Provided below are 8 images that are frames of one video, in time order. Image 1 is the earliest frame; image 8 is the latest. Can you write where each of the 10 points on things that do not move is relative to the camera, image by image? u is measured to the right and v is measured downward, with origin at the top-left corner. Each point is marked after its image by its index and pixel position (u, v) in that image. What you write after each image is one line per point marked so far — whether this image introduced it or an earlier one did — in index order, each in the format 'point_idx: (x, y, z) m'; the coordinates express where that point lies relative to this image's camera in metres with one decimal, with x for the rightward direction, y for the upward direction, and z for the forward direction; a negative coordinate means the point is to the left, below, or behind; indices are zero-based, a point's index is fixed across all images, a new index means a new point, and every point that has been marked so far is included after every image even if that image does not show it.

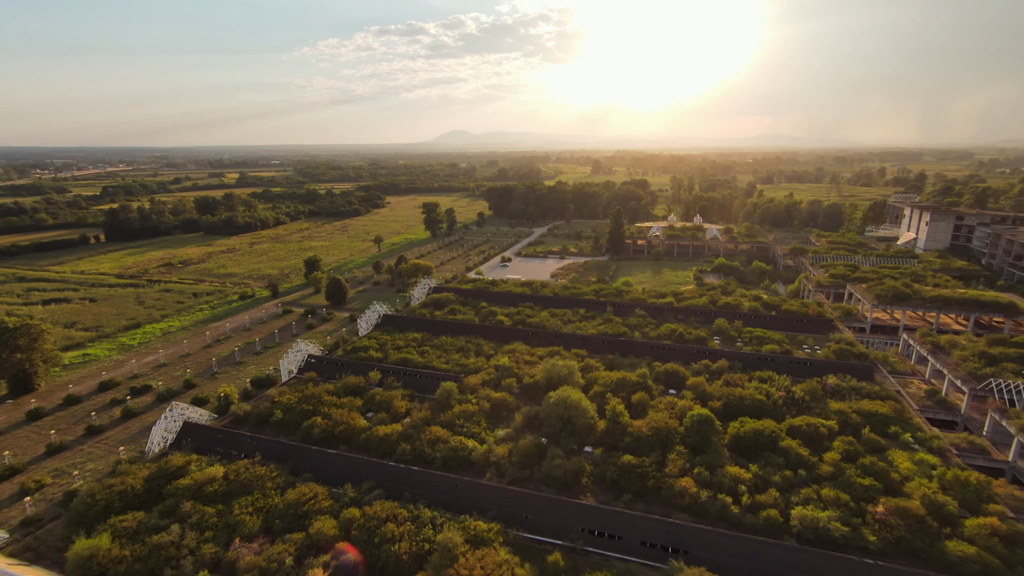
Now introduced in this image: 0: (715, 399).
0: (+6.4, -3.5, +16.0) m
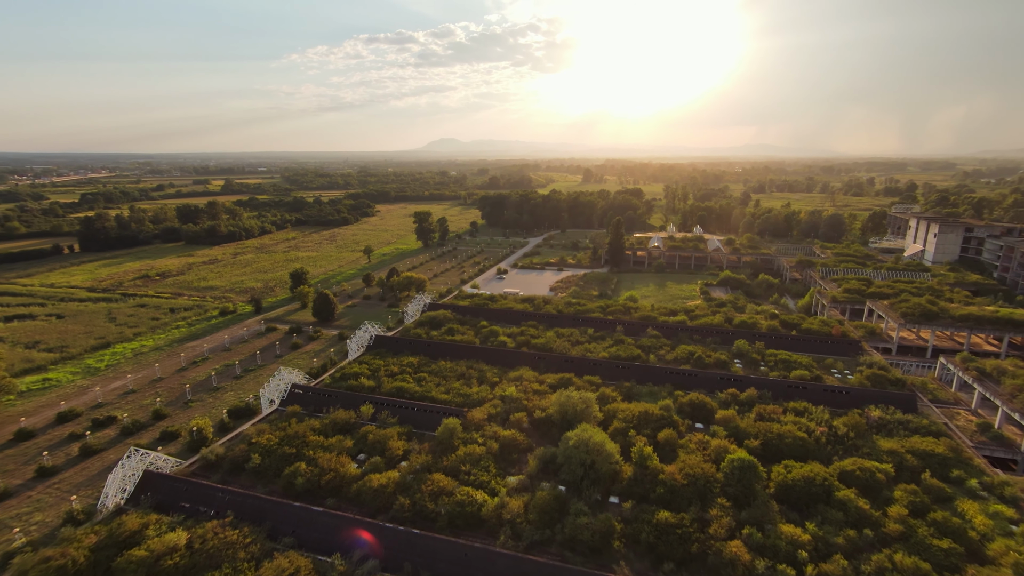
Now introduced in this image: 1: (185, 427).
0: (+6.7, -4.2, +14.3) m
1: (-12.2, -5.1, +19.1) m
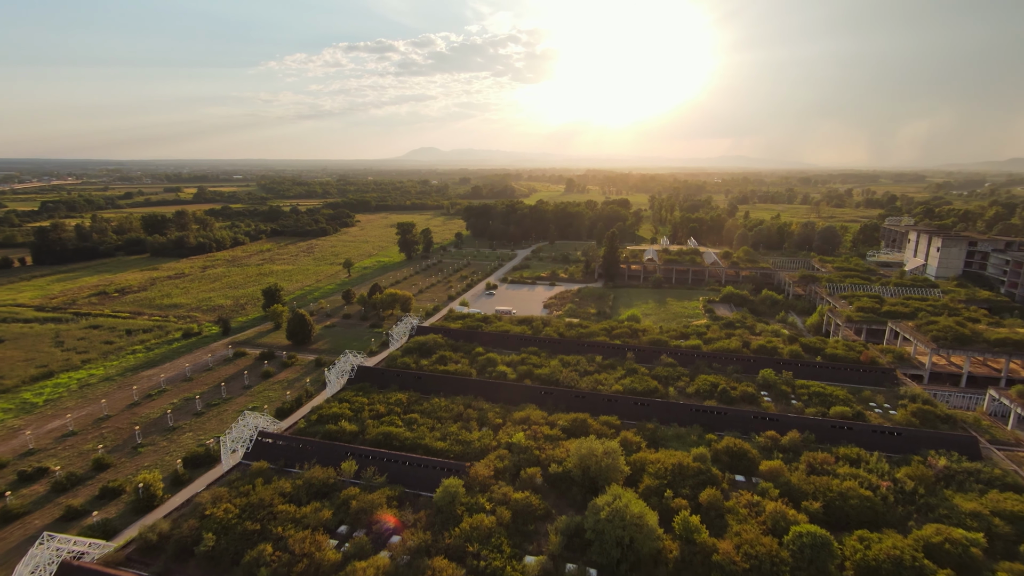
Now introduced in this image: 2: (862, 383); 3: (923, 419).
0: (+7.0, -5.0, +12.1) m
1: (-12.0, -6.0, +16.1) m
2: (+13.2, -3.6, +19.4) m
3: (+13.2, -4.2, +16.5) m
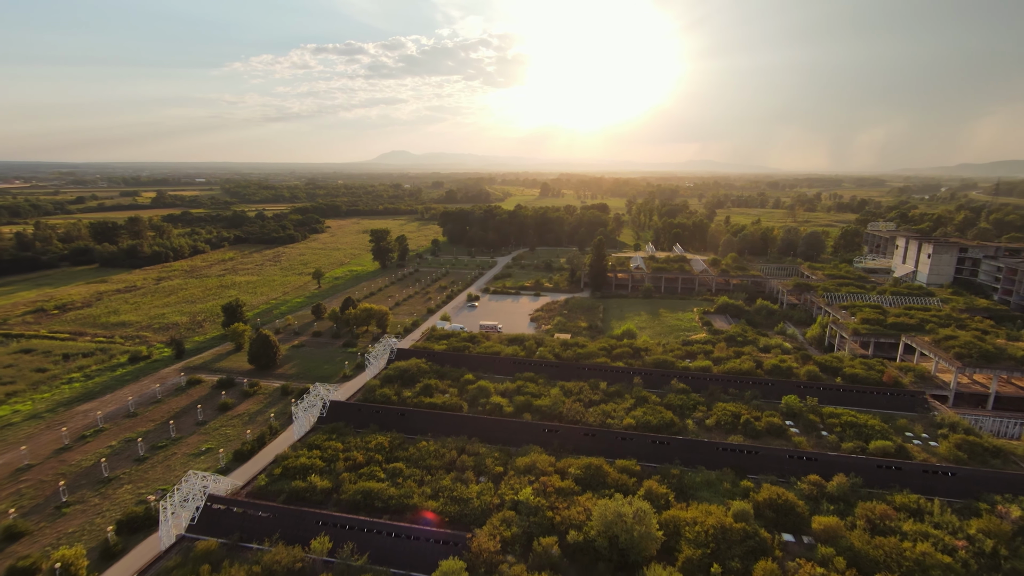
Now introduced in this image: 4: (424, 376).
0: (+7.3, -5.5, +10.1) m
1: (-11.9, -6.8, +13.1) m
2: (+13.1, -4.2, +17.8) m
3: (+13.2, -4.8, +14.8) m
4: (-3.4, -3.4, +19.7) m
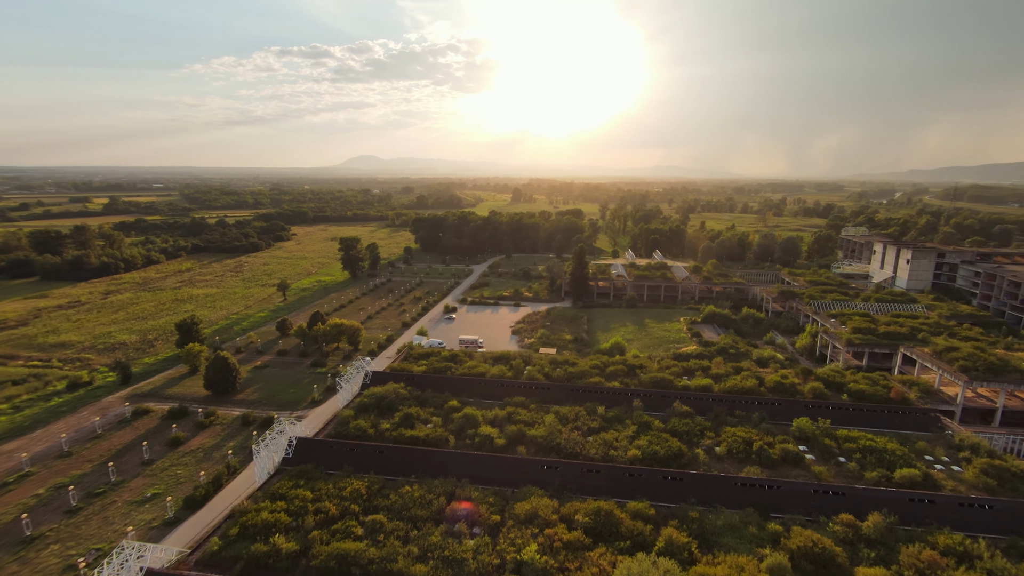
0: (+7.4, -5.9, +8.8) m
1: (-11.9, -7.5, +10.7) m
2: (+12.8, -4.6, +16.8) m
3: (+13.1, -5.1, +13.8) m
4: (-3.7, -4.0, +17.8) m
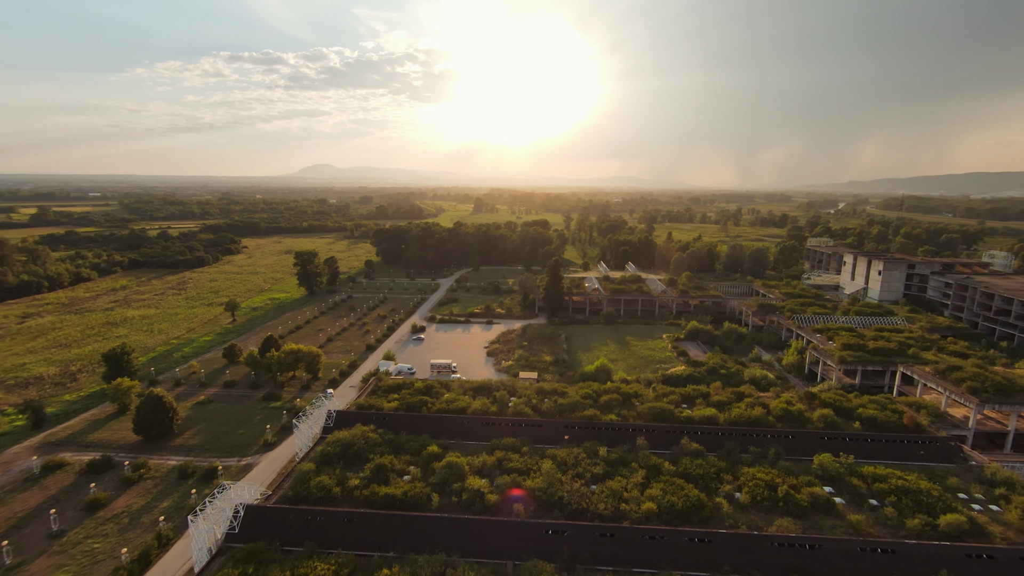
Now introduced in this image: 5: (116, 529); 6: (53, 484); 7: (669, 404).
0: (+7.8, -6.5, +7.1) m
1: (-11.6, -8.3, +7.5) m
2: (+12.5, -5.2, +15.5) m
3: (+13.0, -5.7, +12.6) m
4: (-4.1, -4.8, +15.2) m
5: (-11.4, -6.9, +14.8) m
6: (-15.2, -6.5, +17.0) m
7: (+5.8, -4.3, +18.9) m
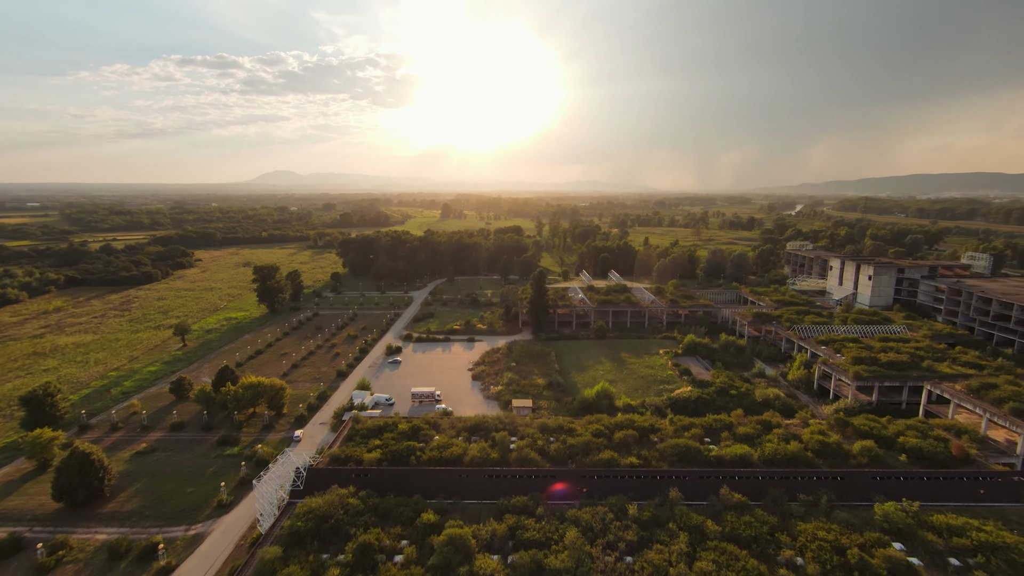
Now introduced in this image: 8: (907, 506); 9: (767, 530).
0: (+8.7, -7.0, +5.0) m
1: (-10.7, -9.2, +4.1) m
2: (+12.8, -5.7, +13.7) m
3: (+13.5, -6.1, +10.8) m
4: (-3.7, -5.7, +12.4) m
5: (-11.0, -7.9, +11.5) m
6: (-14.9, -7.5, +13.4) m
7: (+5.9, -5.0, +16.6) m
8: (+10.0, -5.5, +13.0) m
9: (+6.1, -5.8, +12.3) m
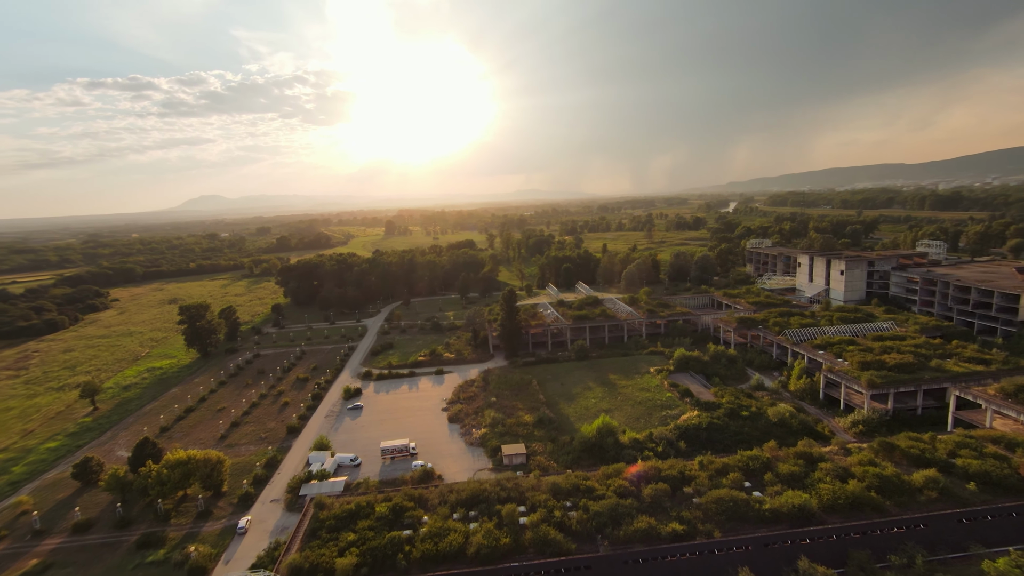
0: (+10.1, -7.0, +2.7) m
1: (-8.8, -10.5, -0.2) m
2: (+13.3, -5.7, +11.7) m
3: (+14.3, -6.0, +9.0) m
4: (-3.0, -6.8, +8.8) m
5: (-9.9, -9.5, +7.1) m
6: (-14.0, -9.4, +8.6) m
7: (+6.1, -5.5, +14.0) m
8: (+10.6, -5.7, +10.8) m
9: (+6.8, -6.2, +9.7) m
